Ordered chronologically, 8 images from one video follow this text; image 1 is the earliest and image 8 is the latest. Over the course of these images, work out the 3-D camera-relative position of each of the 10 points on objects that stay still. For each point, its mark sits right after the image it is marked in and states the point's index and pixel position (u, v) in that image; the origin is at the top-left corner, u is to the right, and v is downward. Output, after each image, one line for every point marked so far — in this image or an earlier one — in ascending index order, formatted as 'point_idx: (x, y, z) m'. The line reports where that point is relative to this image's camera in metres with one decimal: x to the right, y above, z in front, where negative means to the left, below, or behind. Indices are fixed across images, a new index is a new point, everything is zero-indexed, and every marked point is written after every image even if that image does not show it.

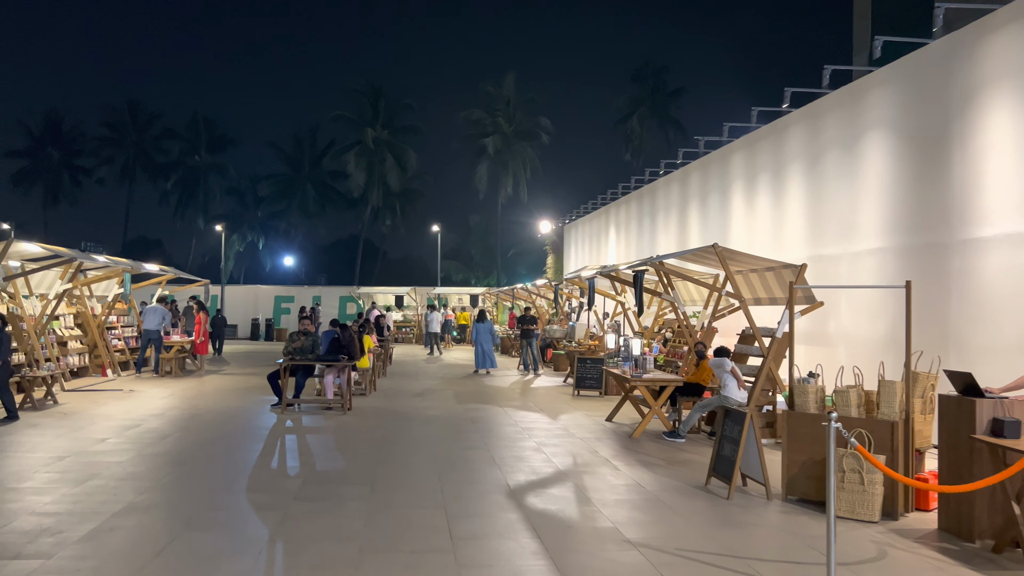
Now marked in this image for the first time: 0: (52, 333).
0: (-8.3, -0.8, +14.5) m
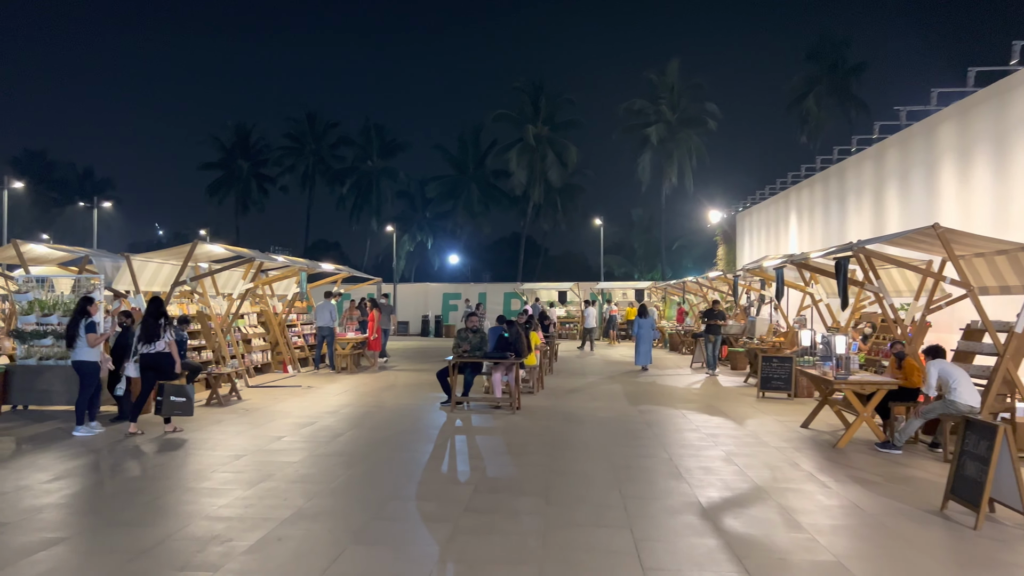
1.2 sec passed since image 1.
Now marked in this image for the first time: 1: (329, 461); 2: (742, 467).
0: (-5.2, -0.8, +15.1) m
1: (-1.8, -1.7, +7.9) m
2: (+2.3, -1.8, +8.0) m
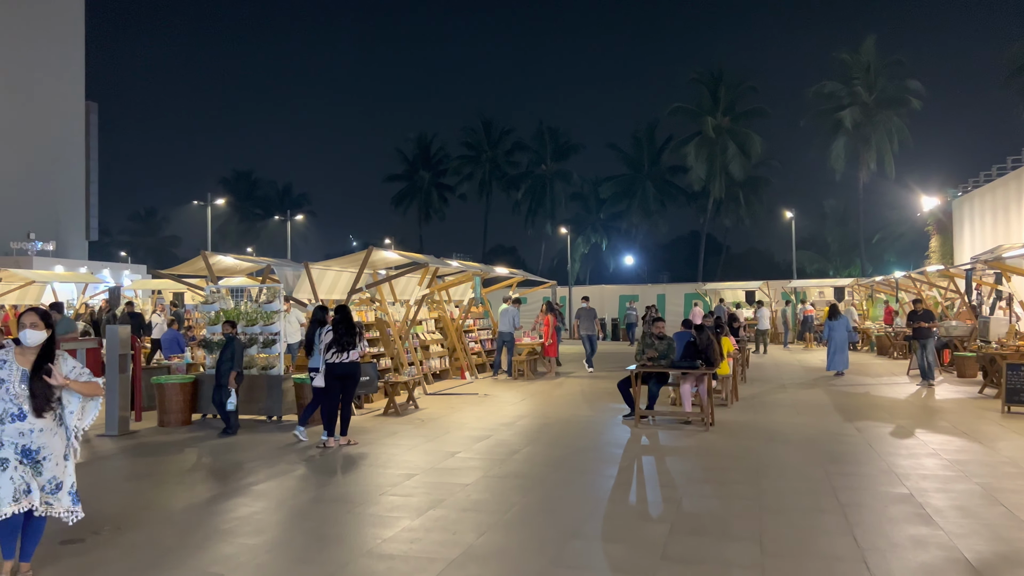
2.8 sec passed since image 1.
0: (-1.8, -0.9, +14.9) m
1: (-0.1, -1.7, +7.1) m
2: (+3.9, -1.7, +6.3) m
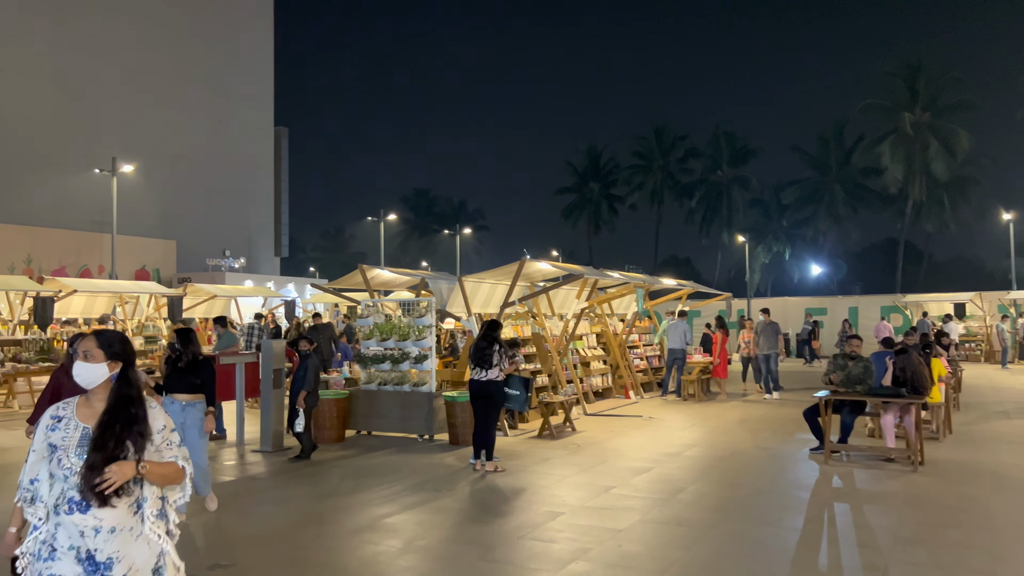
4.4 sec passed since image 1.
0: (+1.1, -1.1, +14.1) m
1: (+1.1, -1.8, +6.1) m
2: (+4.9, -1.8, +4.5) m
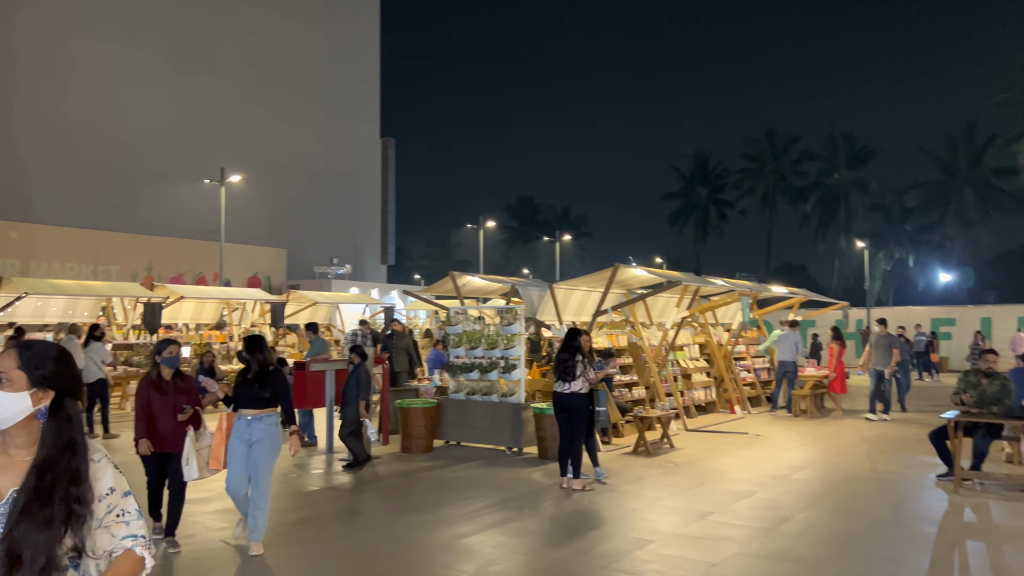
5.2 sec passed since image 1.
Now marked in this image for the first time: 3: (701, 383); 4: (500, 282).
0: (+2.7, -1.3, +13.4) m
1: (+1.7, -1.9, +5.5) m
2: (+5.2, -1.8, +3.4) m
3: (+3.3, -1.6, +14.0) m
4: (-0.2, +0.1, +11.8) m
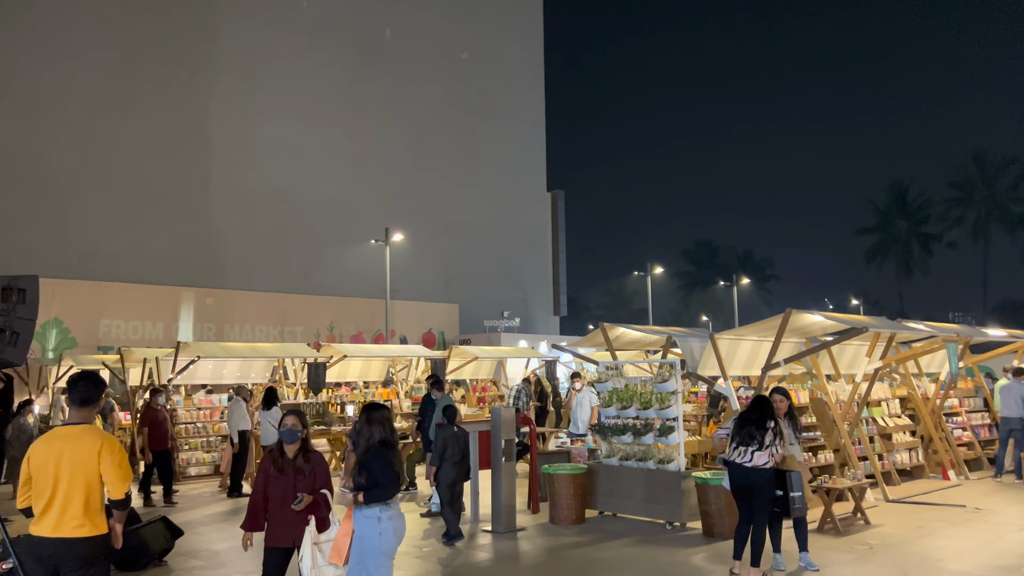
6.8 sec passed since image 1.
0: (+5.1, -1.9, +11.7) m
1: (+2.4, -2.2, +4.1) m
2: (+5.3, -1.8, +1.3) m
3: (+5.9, -2.3, +12.1) m
4: (+1.9, -0.6, +10.8) m
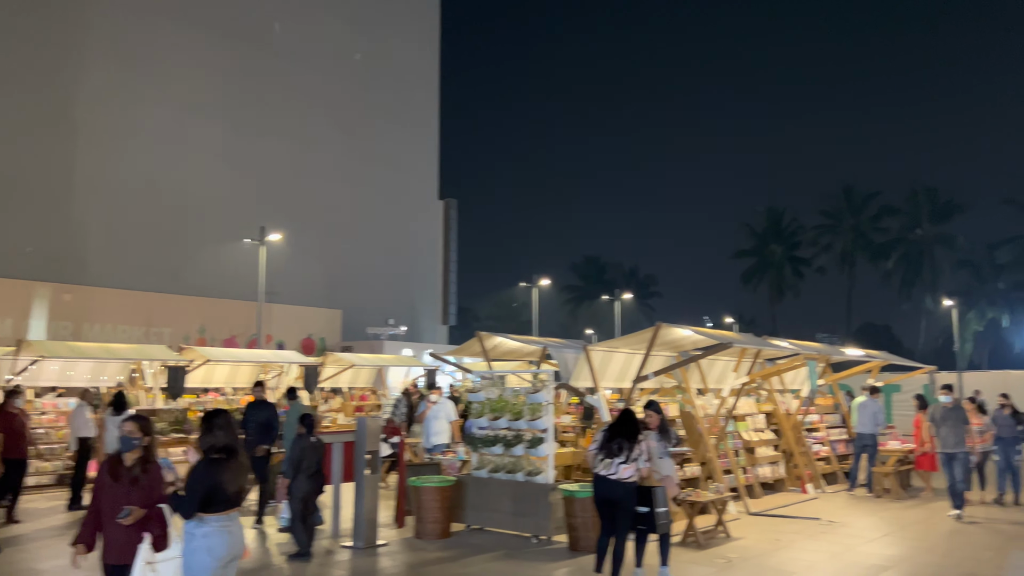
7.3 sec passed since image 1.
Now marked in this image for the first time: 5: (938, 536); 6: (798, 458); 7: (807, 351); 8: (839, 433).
0: (+3.3, -2.2, +11.9) m
1: (+1.6, -2.2, +4.1) m
2: (+4.9, -2.0, +1.7) m
3: (+3.9, -2.6, +12.5) m
4: (+0.3, -0.7, +10.7) m
5: (+4.9, -2.9, +9.3) m
6: (+4.6, -2.7, +12.9) m
7: (+4.6, -1.0, +12.5) m
8: (+5.9, -2.6, +14.7) m
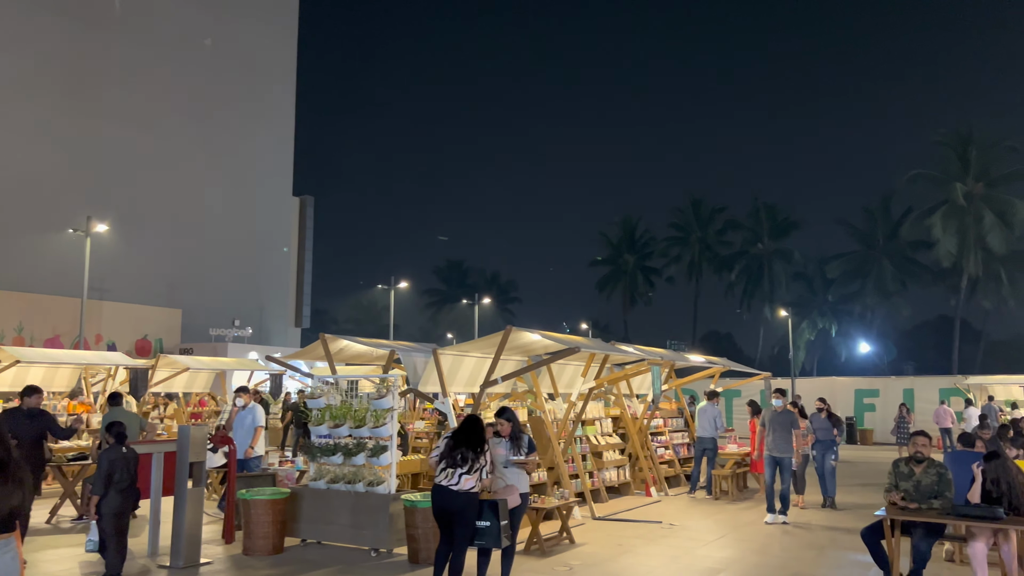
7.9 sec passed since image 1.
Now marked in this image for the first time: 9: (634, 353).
0: (+1.1, -2.3, +12.0) m
1: (+0.7, -2.3, +4.0) m
2: (+4.3, -2.1, +2.1) m
3: (+1.6, -2.7, +12.6) m
4: (-1.7, -0.7, +10.3) m
5: (+3.1, -3.0, +9.7) m
6: (+2.1, -2.8, +13.2) m
7: (+2.3, -1.1, +12.7) m
8: (+3.2, -2.8, +15.1) m
9: (+1.8, -1.0, +11.9) m
